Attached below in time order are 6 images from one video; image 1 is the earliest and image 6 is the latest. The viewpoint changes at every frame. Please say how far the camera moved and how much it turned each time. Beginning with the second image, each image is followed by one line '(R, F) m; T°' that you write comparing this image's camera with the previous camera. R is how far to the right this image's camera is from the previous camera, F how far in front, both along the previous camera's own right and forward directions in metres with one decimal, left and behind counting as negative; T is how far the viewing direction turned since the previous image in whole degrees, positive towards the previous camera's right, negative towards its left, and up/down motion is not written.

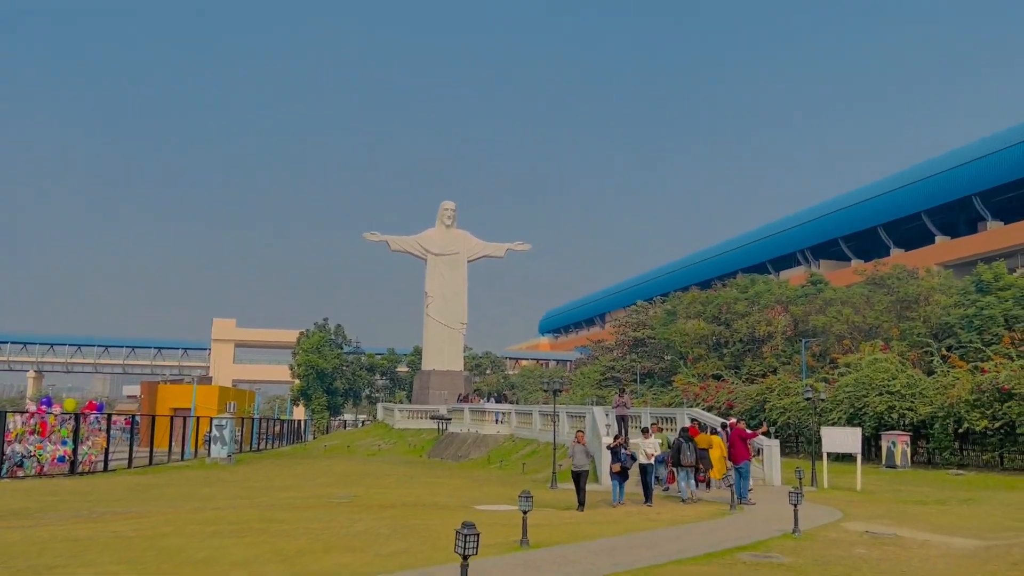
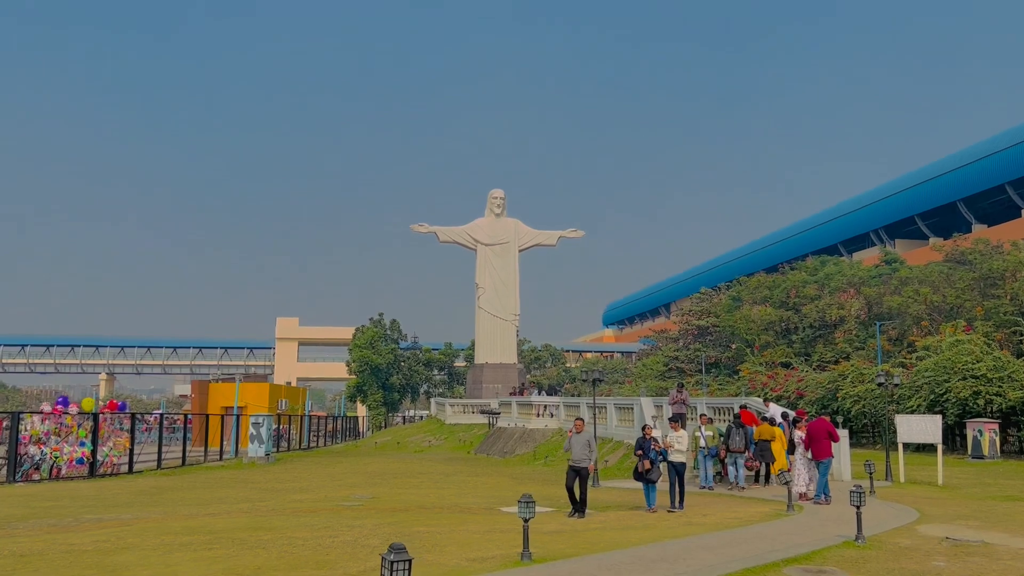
(+0.8, +1.8) m; -4°
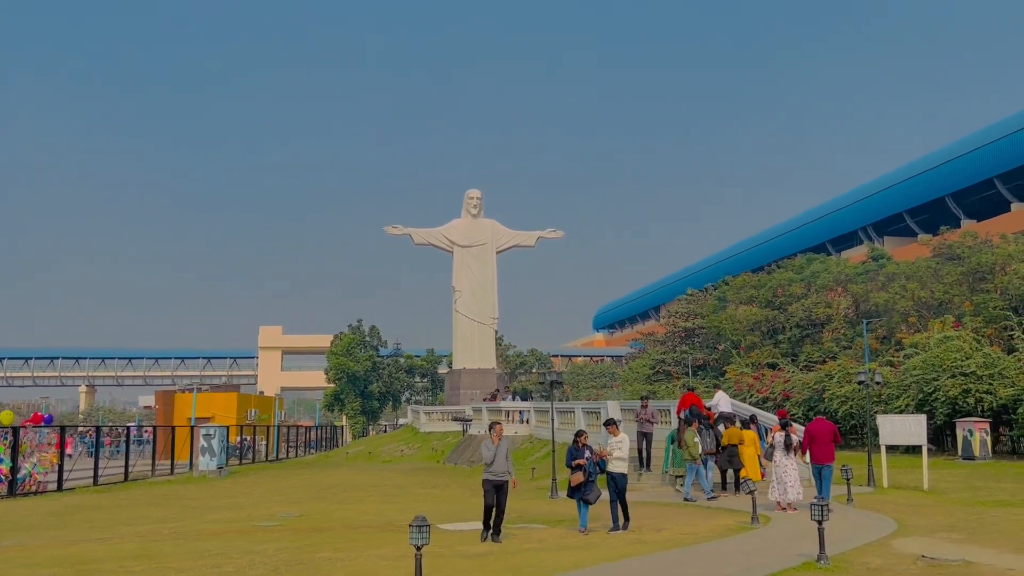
(+1.0, +1.5) m; 0°
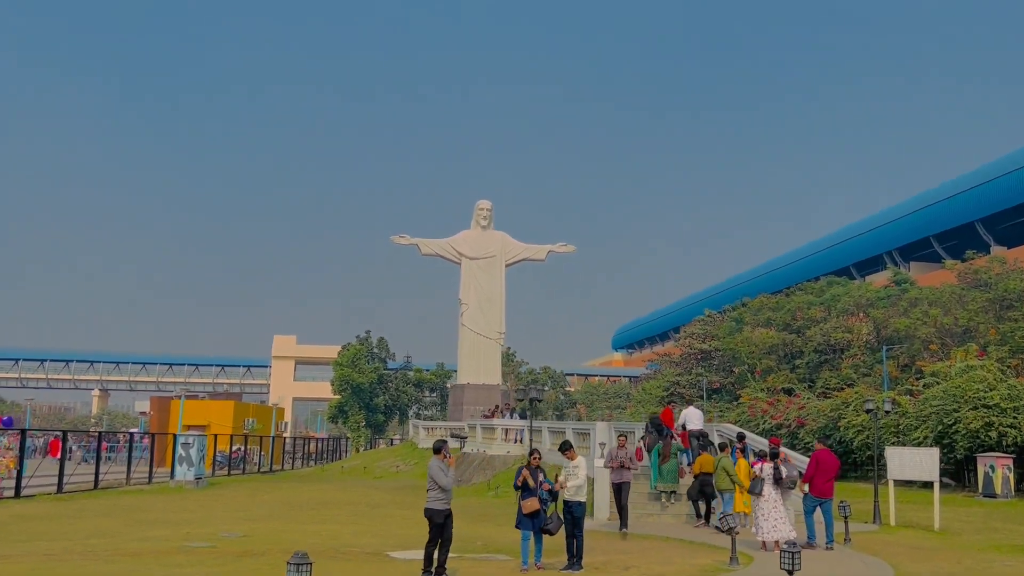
(+0.9, +1.3) m; -2°
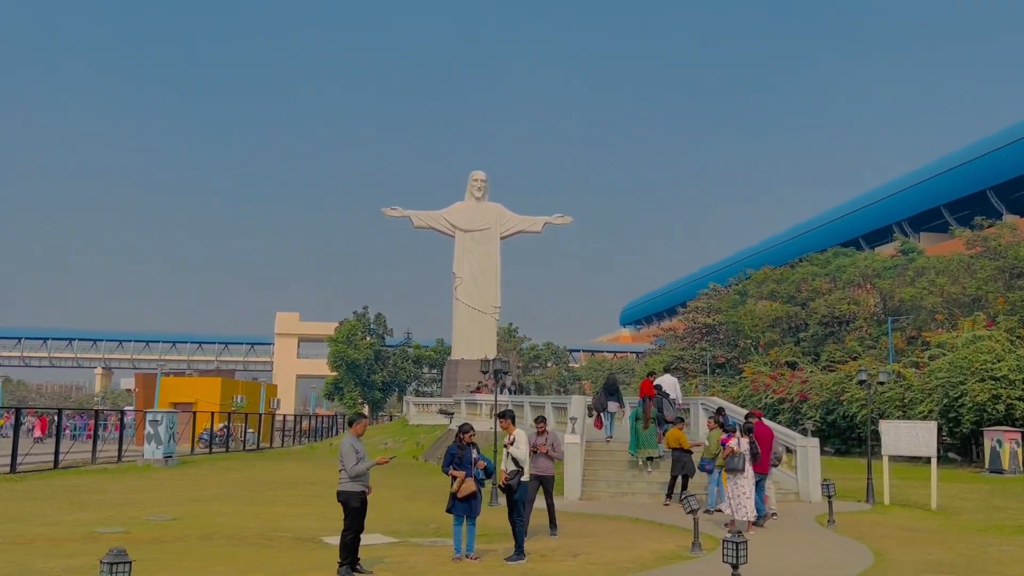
(+0.9, +1.3) m; -1°
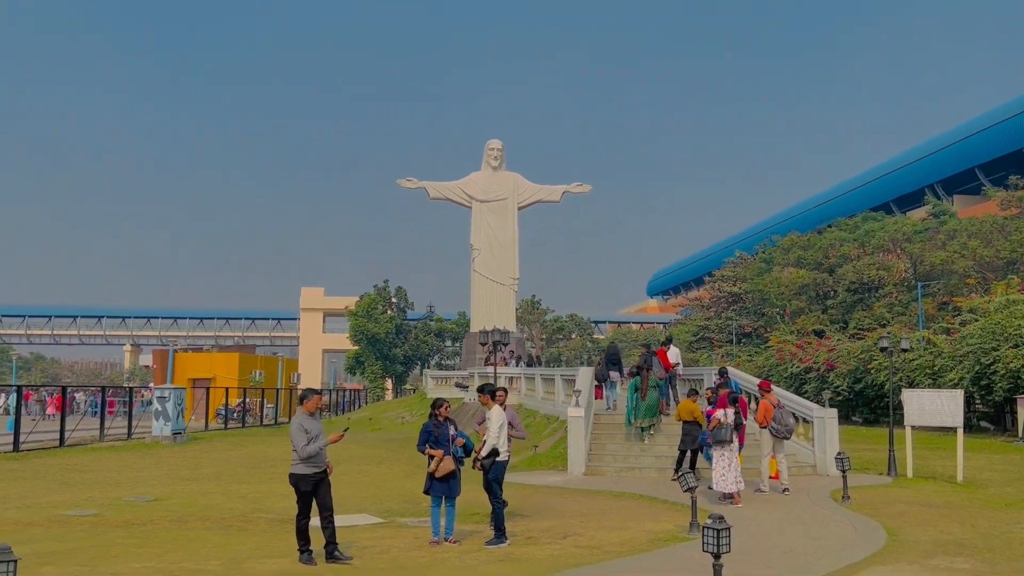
(+0.6, +0.8) m; -2°
